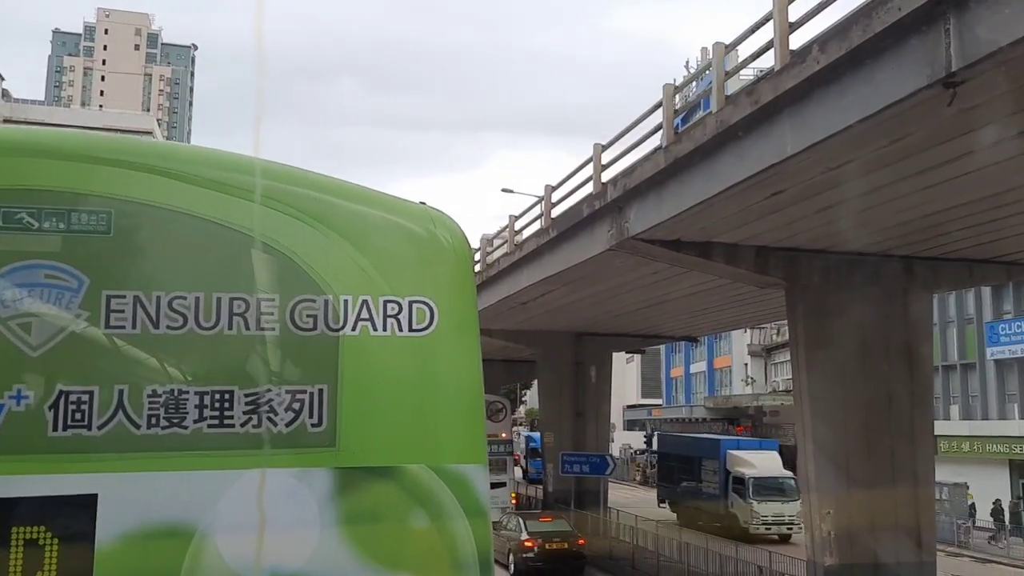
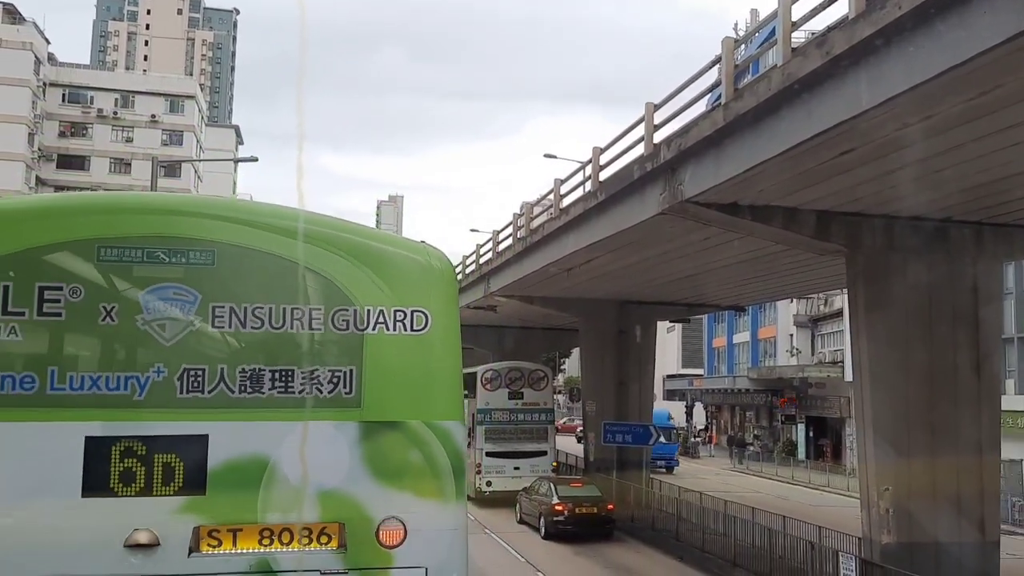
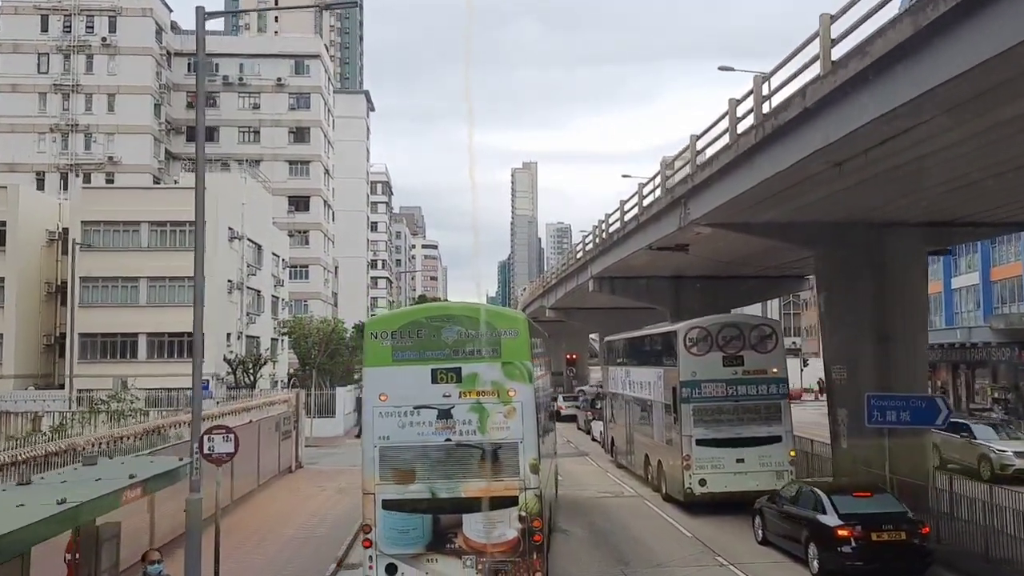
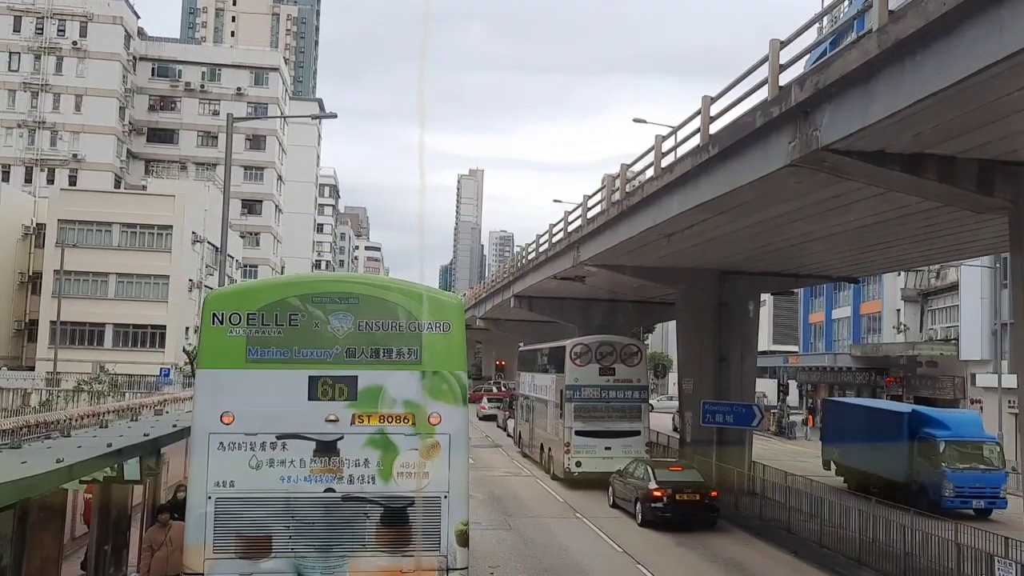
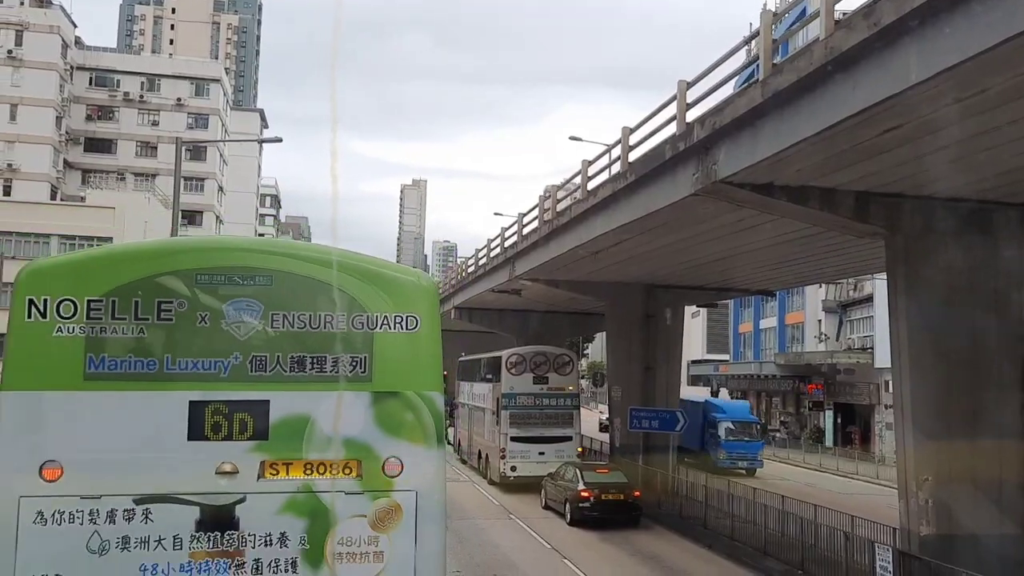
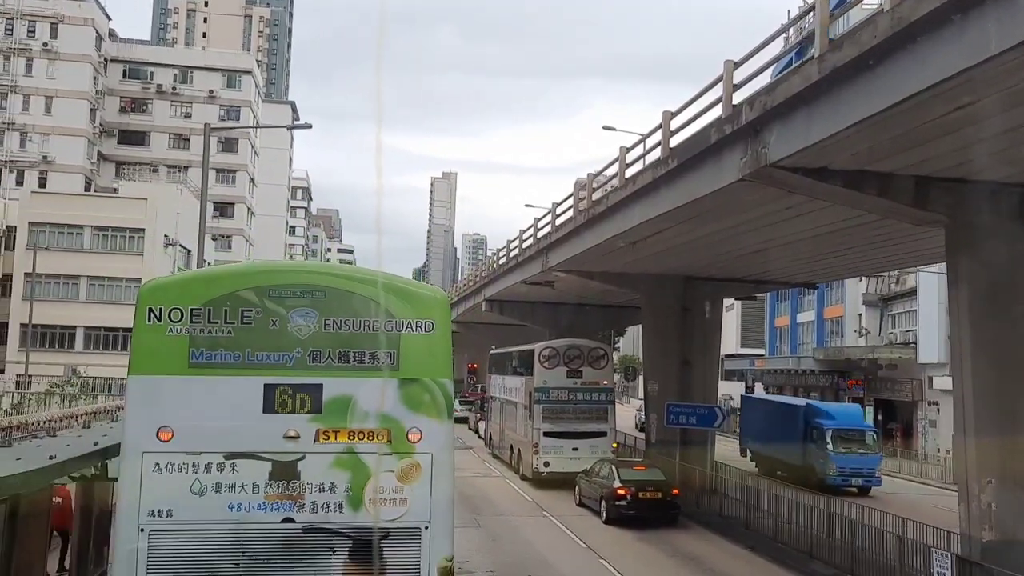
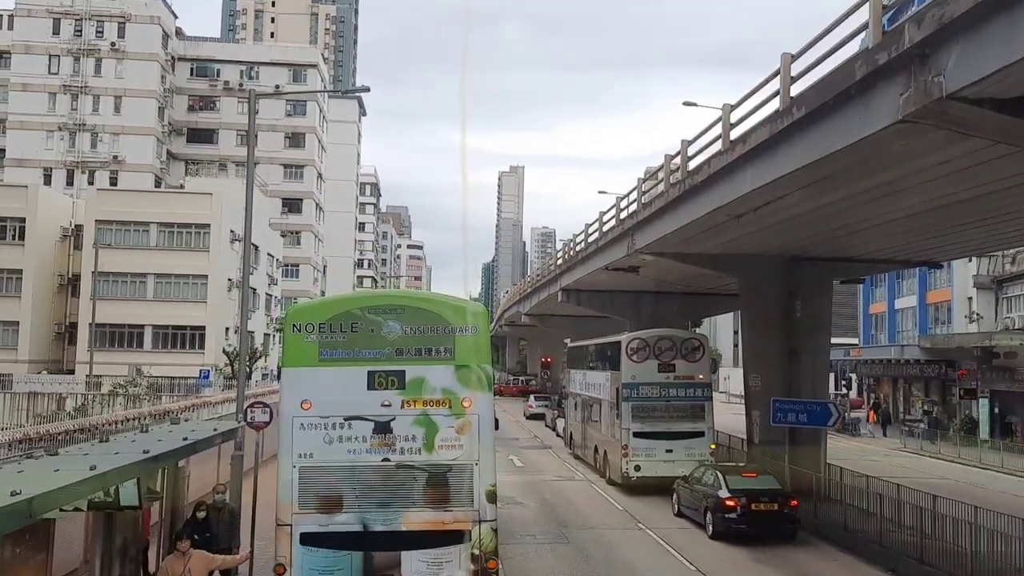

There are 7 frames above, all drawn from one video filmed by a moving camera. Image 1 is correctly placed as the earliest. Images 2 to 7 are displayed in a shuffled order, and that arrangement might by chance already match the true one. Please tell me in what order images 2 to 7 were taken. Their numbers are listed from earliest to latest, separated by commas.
2, 5, 6, 4, 7, 3
